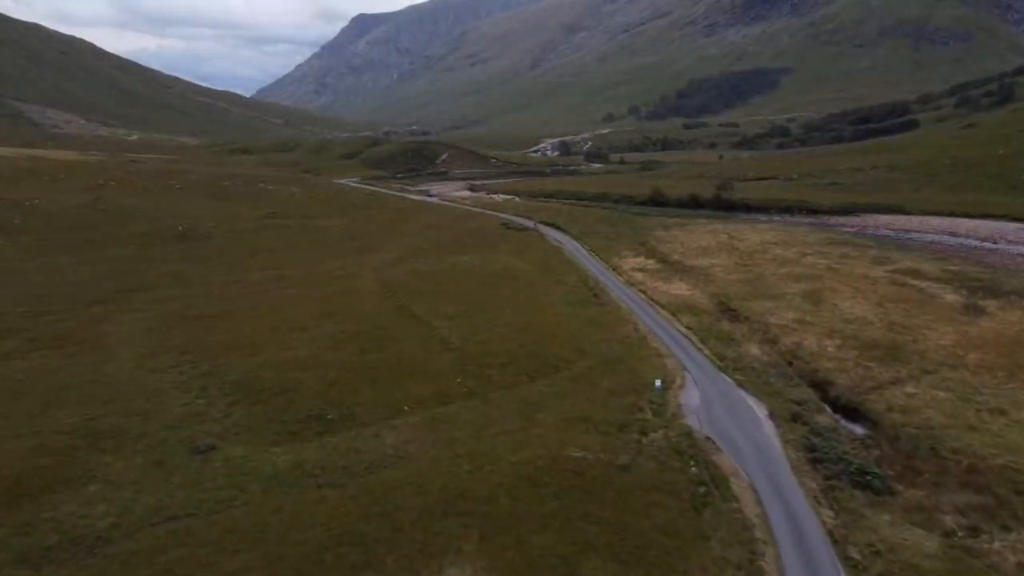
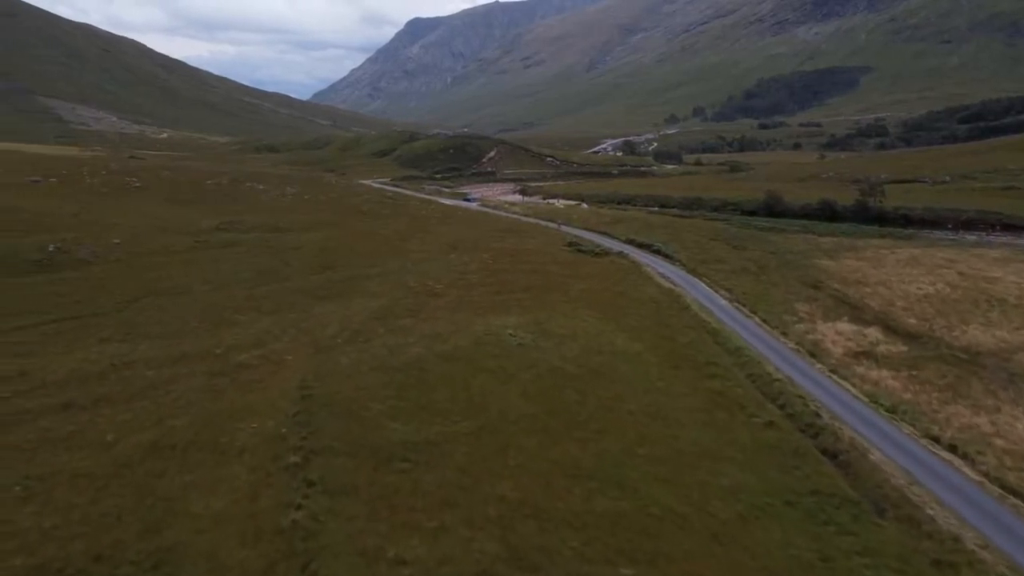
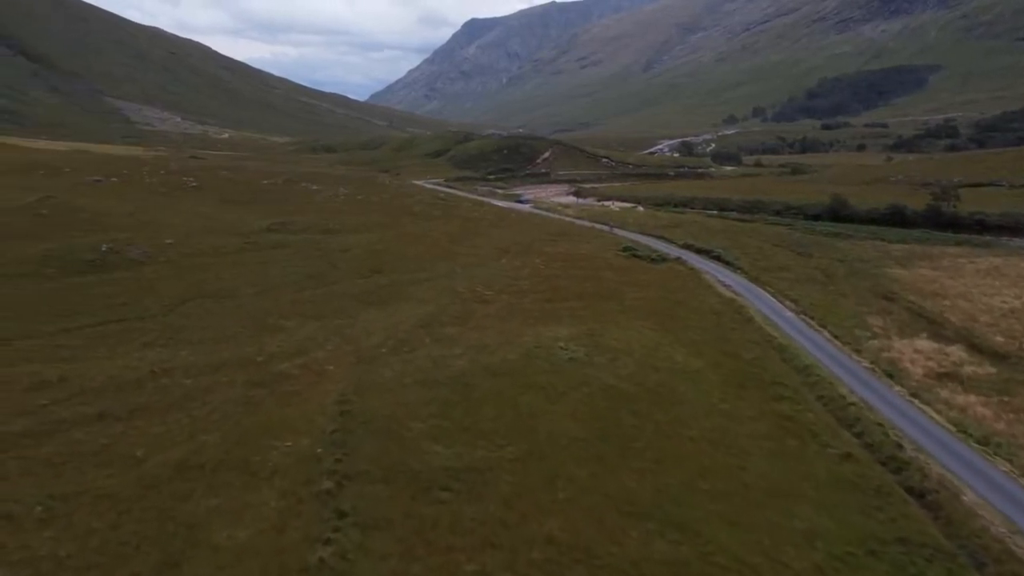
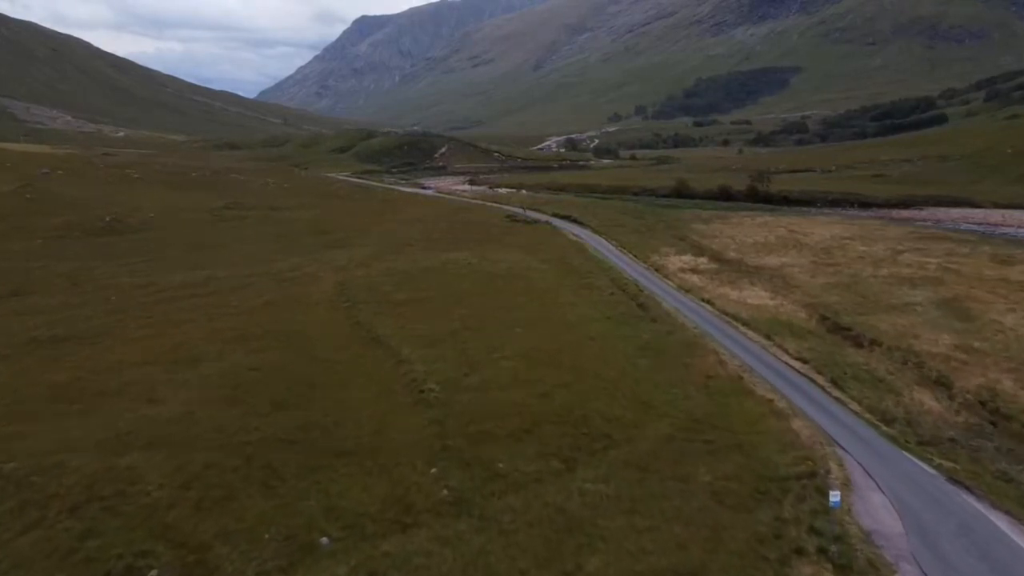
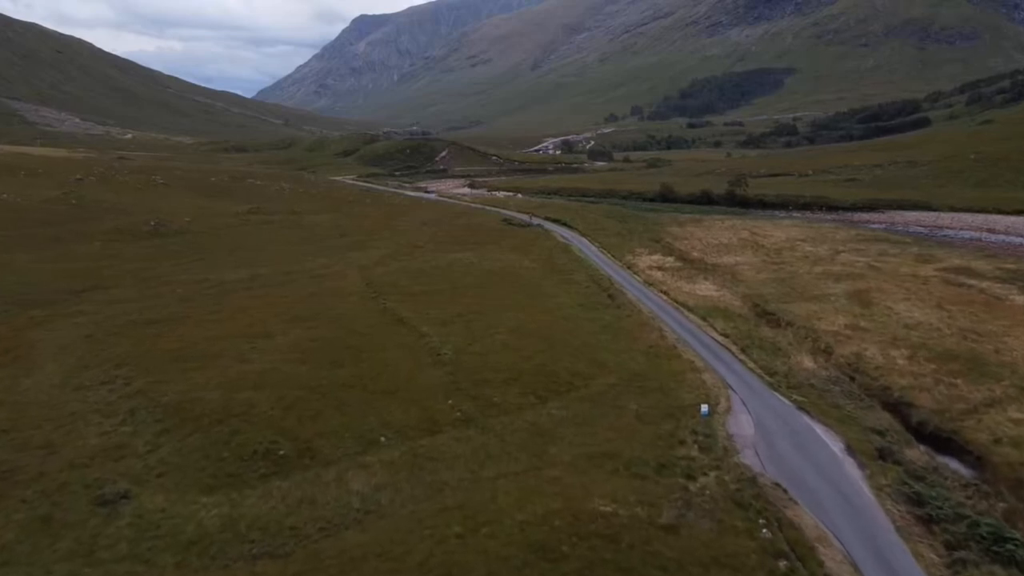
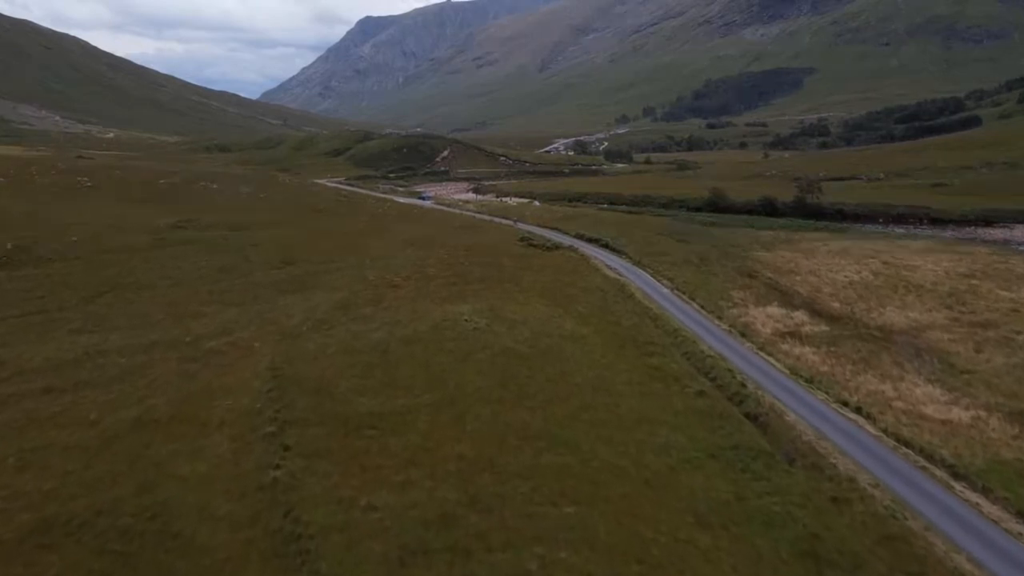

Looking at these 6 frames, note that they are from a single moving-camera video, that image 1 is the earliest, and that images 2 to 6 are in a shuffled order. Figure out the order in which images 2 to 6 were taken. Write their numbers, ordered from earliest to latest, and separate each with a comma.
5, 4, 6, 2, 3
